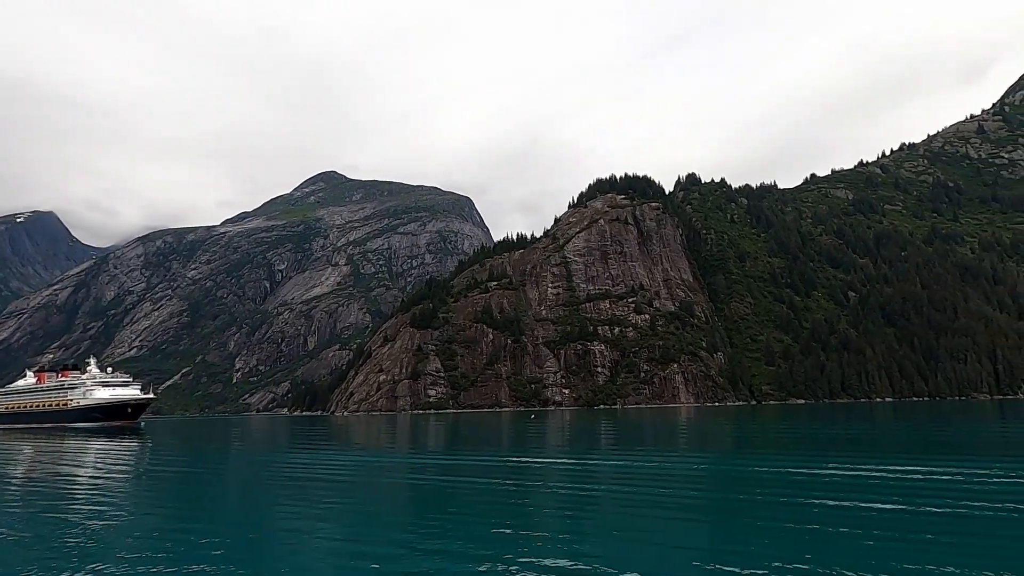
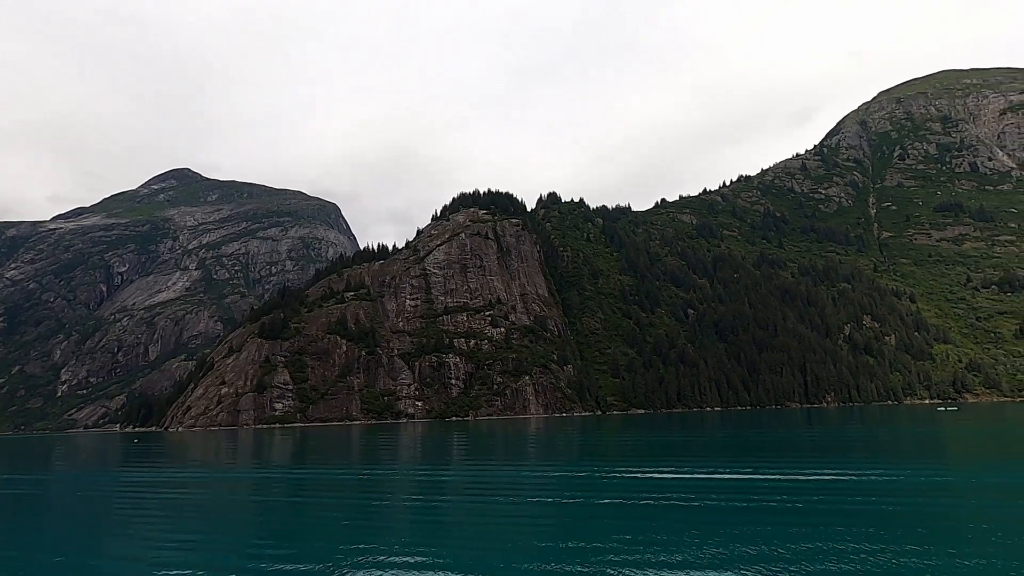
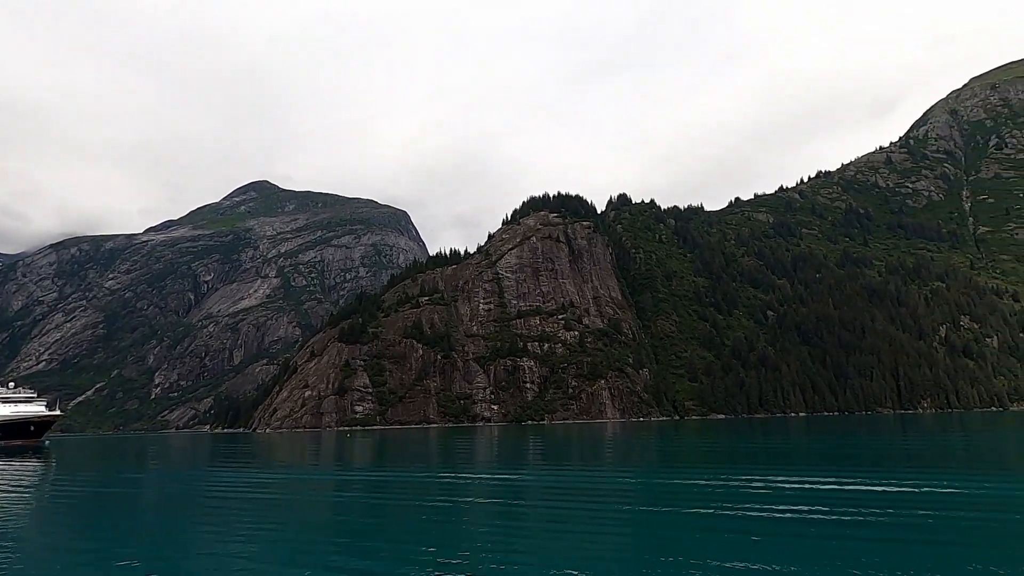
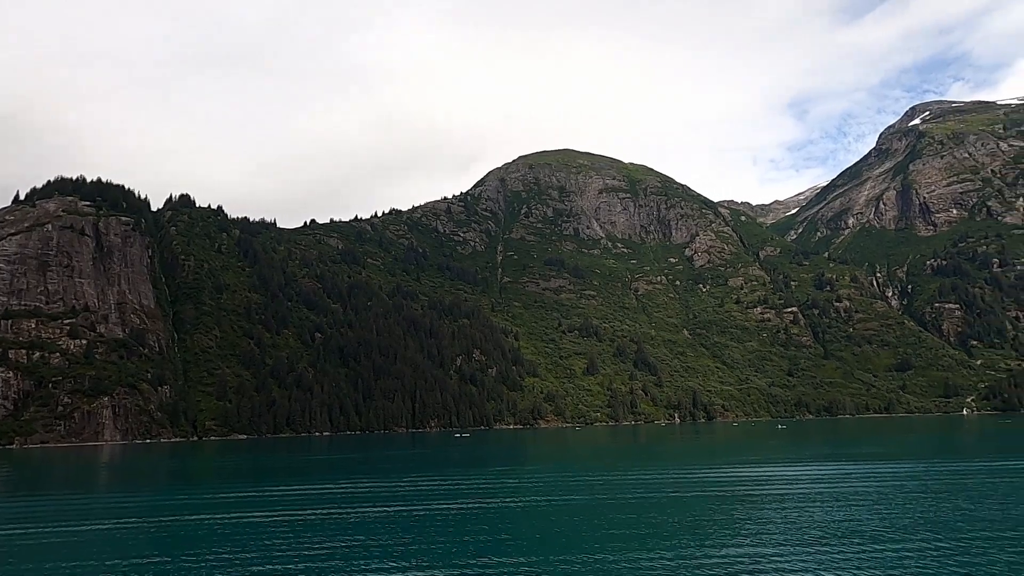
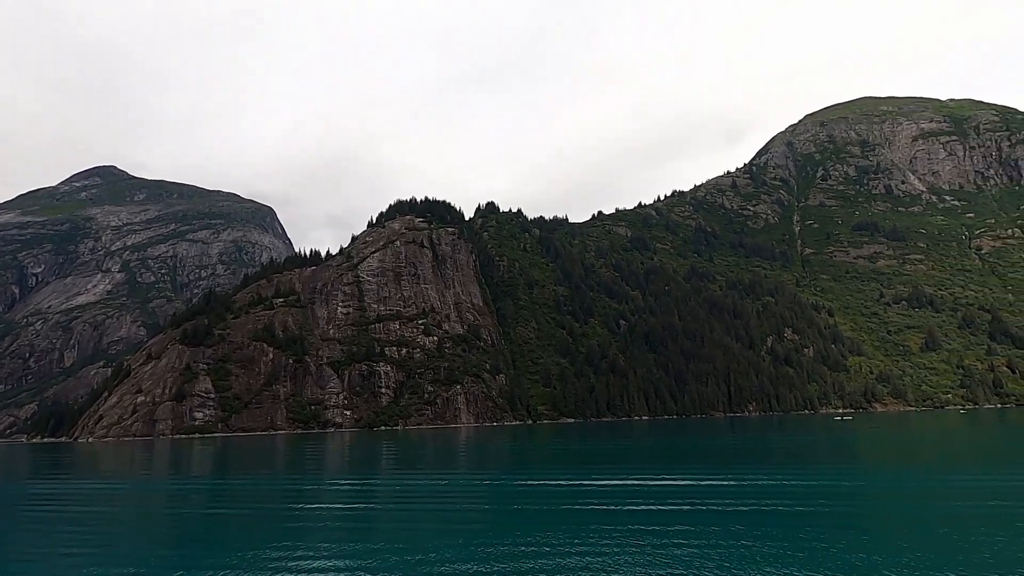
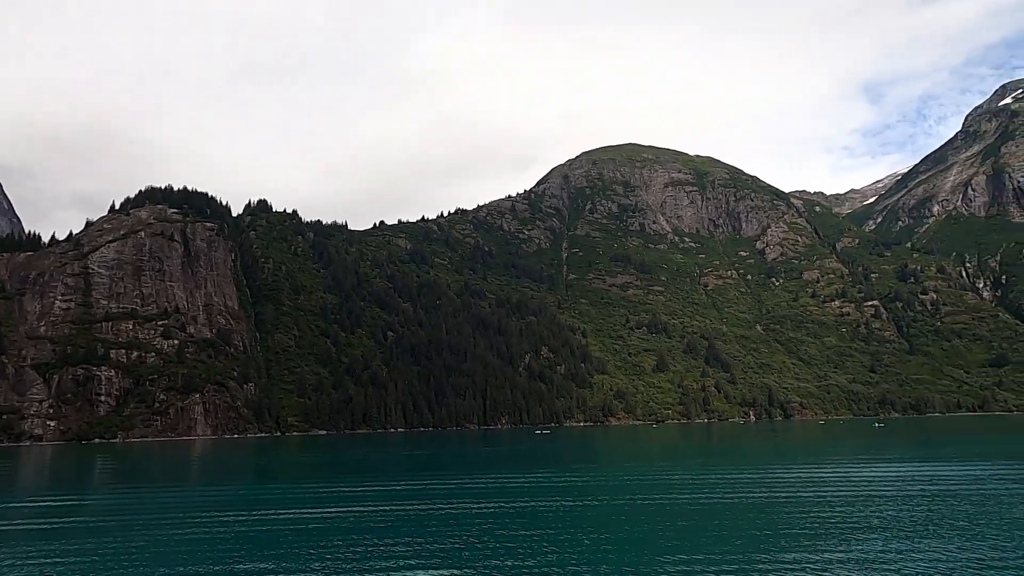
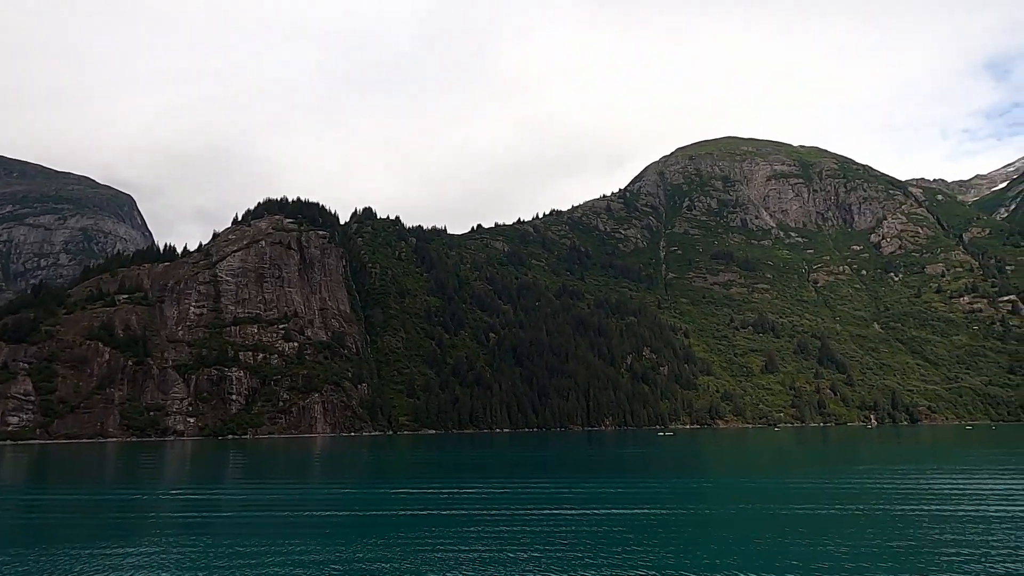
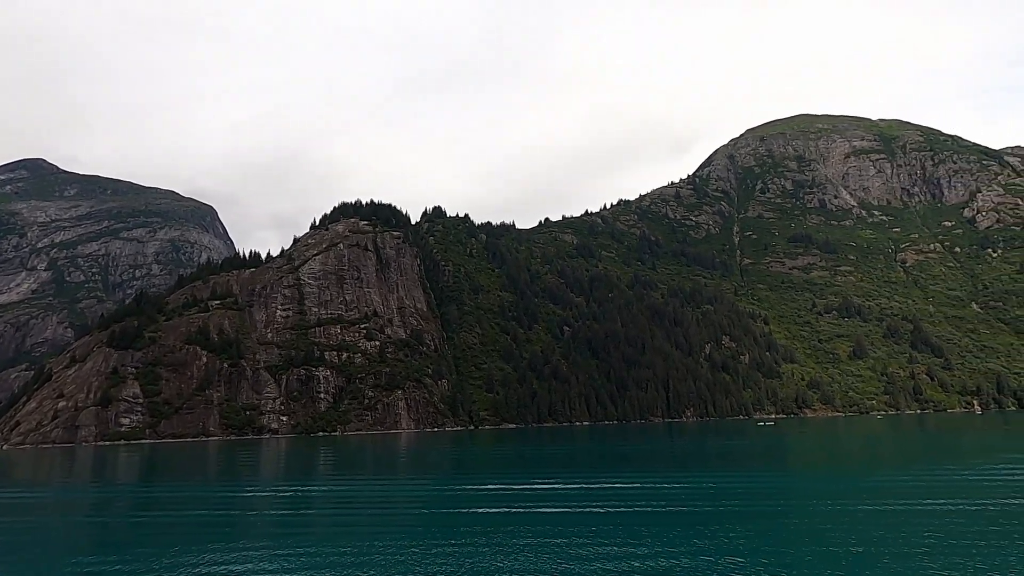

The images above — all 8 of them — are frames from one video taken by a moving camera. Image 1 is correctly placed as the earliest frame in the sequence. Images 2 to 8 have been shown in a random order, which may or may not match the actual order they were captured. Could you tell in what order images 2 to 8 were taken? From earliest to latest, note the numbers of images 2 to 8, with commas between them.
3, 2, 5, 8, 7, 6, 4
